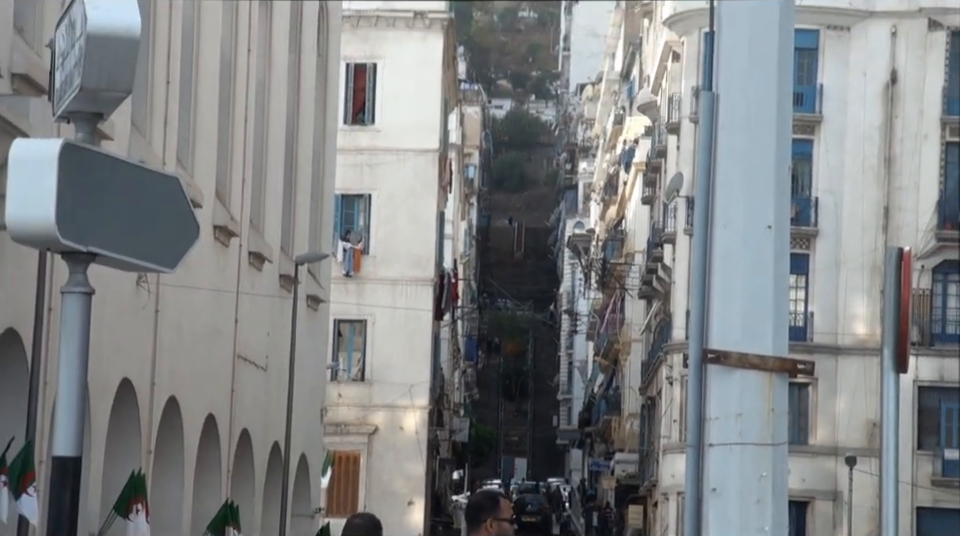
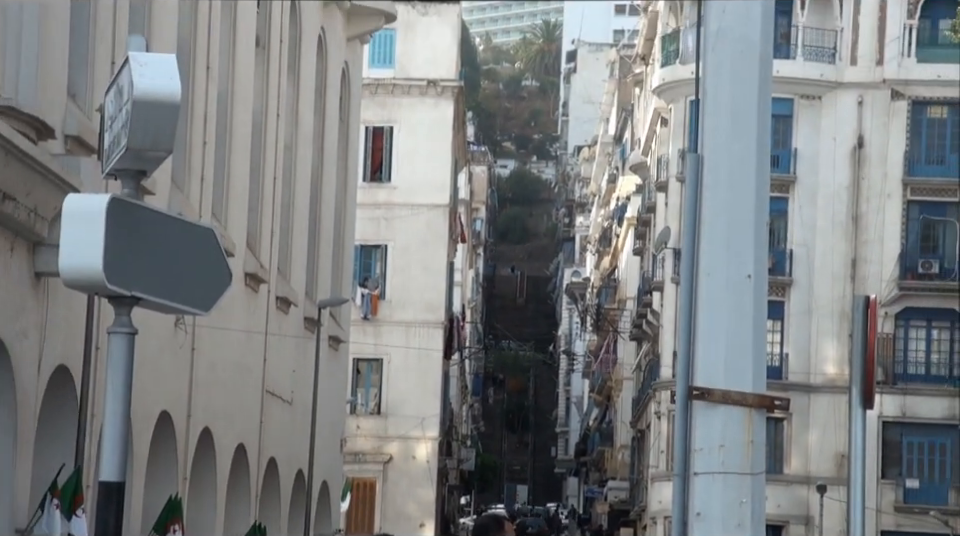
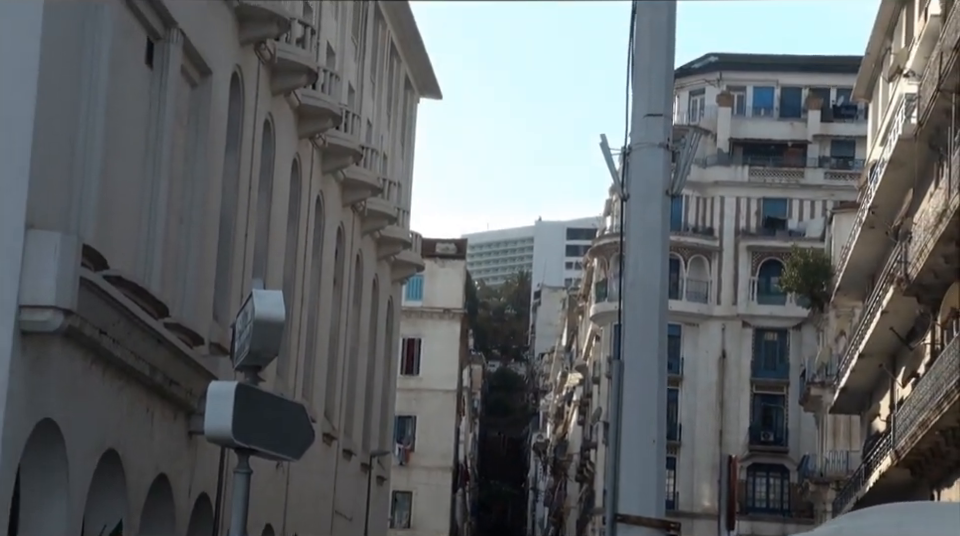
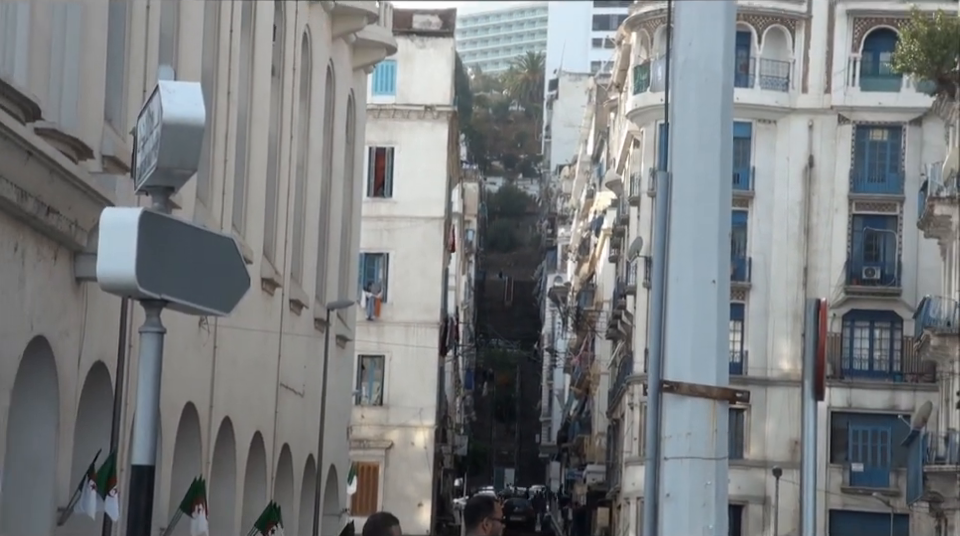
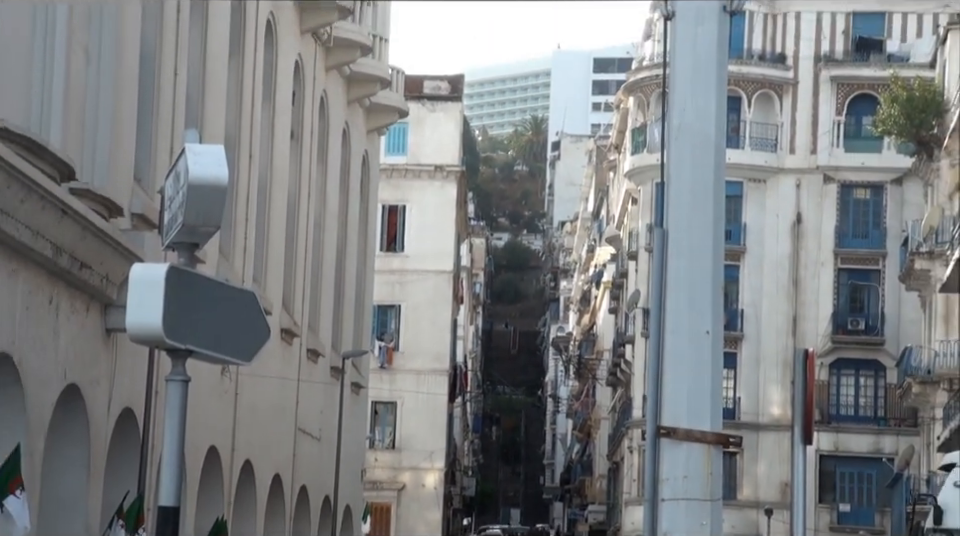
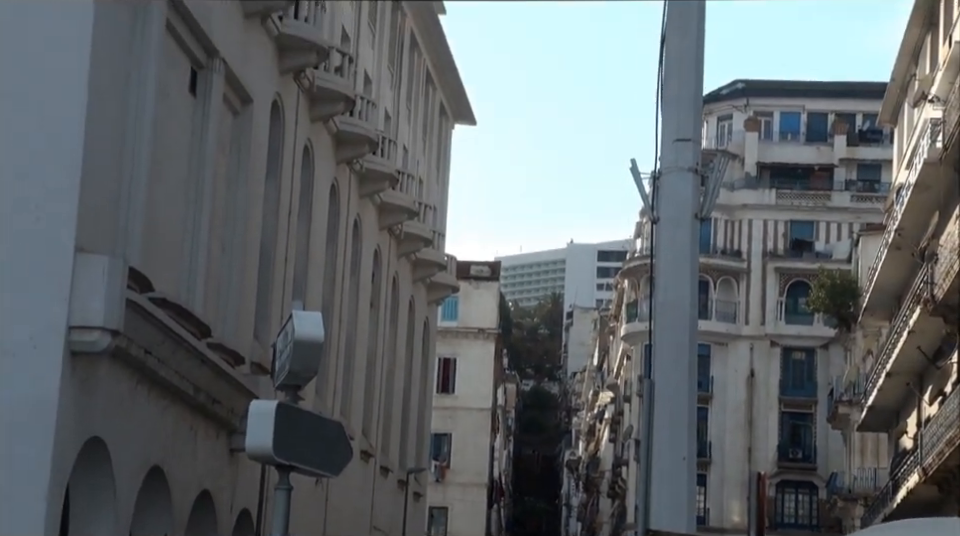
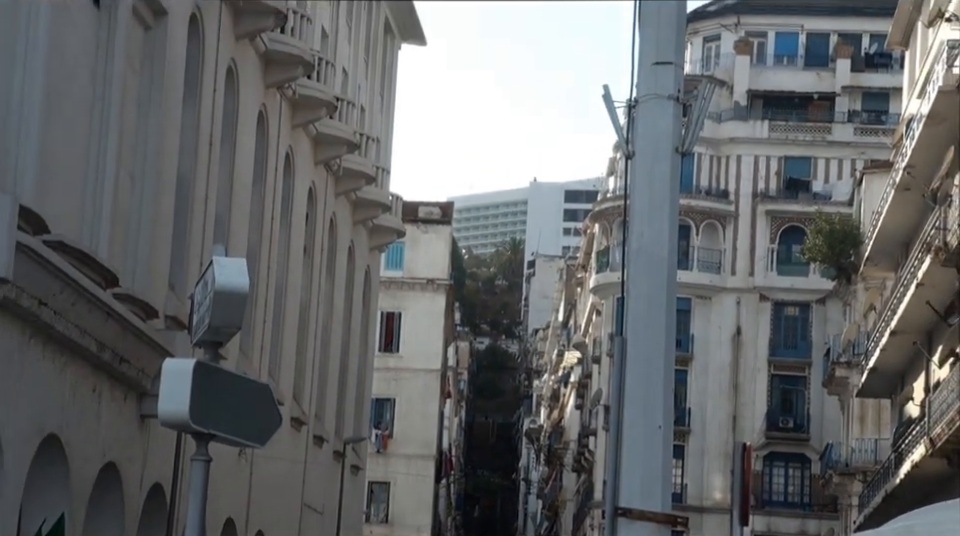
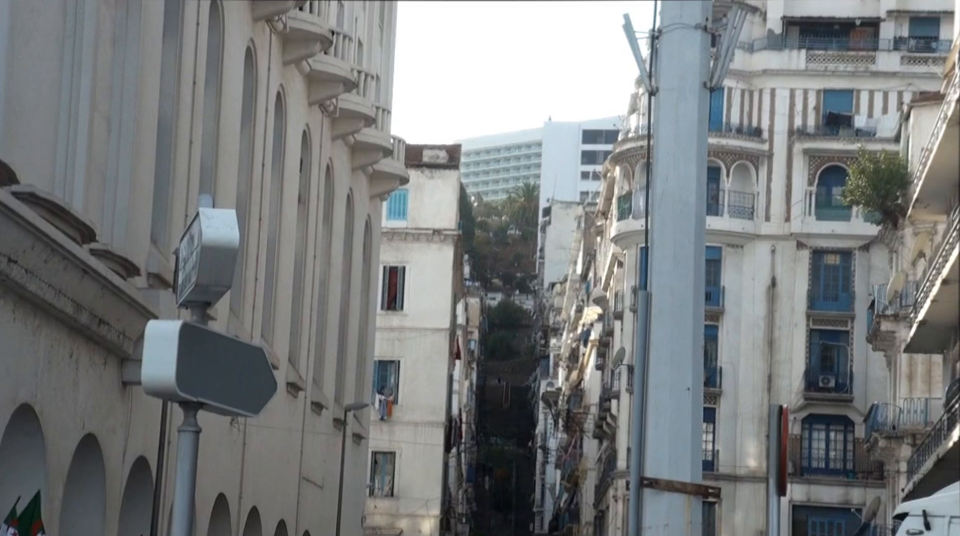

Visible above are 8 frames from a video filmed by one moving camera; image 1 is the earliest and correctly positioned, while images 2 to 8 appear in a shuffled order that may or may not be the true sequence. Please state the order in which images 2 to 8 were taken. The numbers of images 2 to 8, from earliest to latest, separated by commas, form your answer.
2, 4, 5, 8, 7, 3, 6
